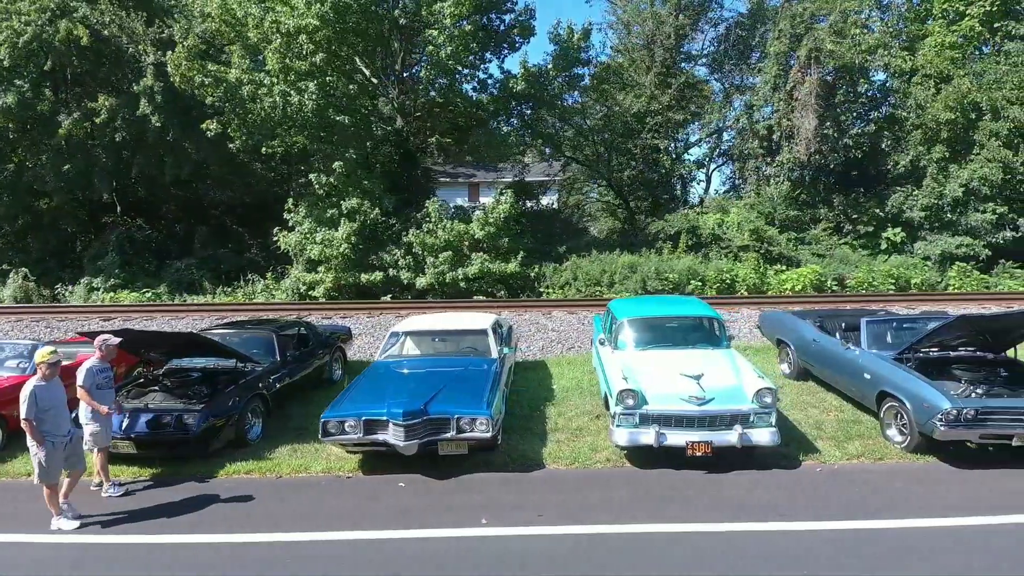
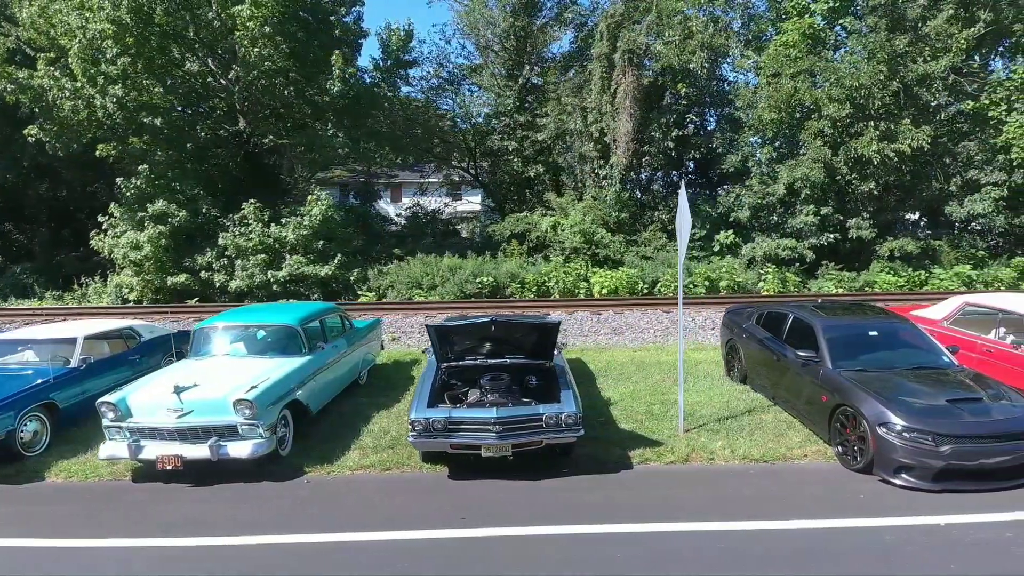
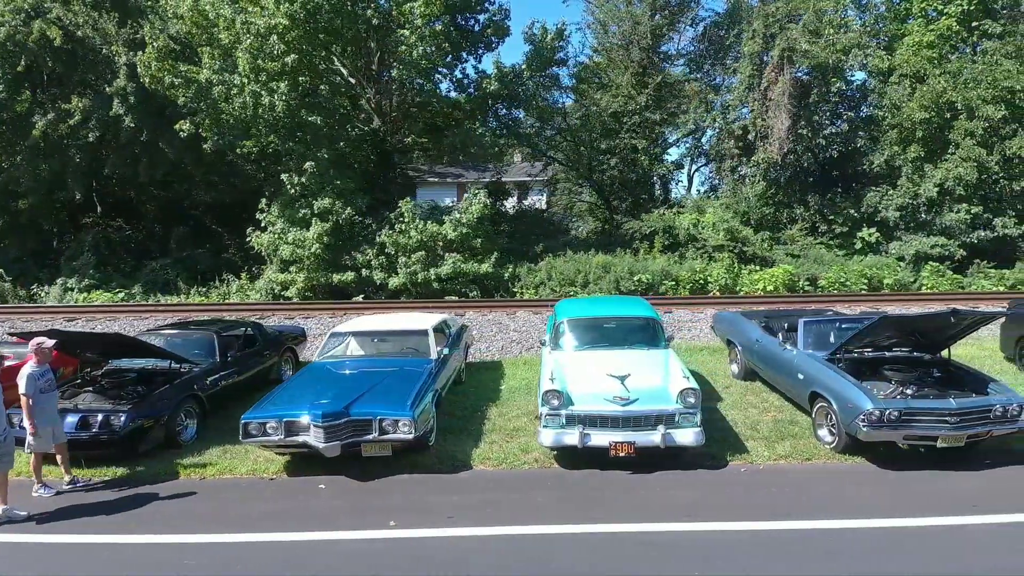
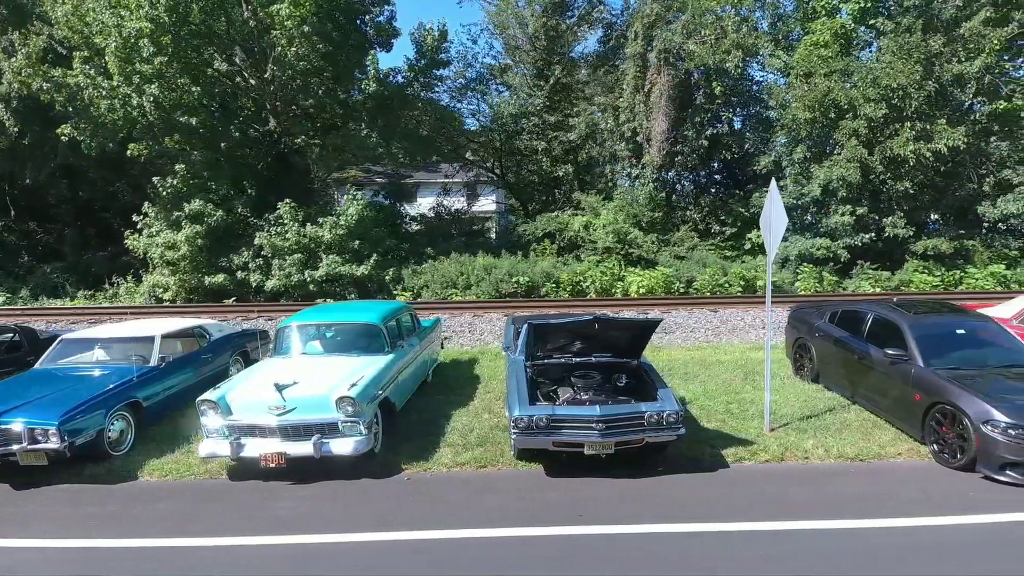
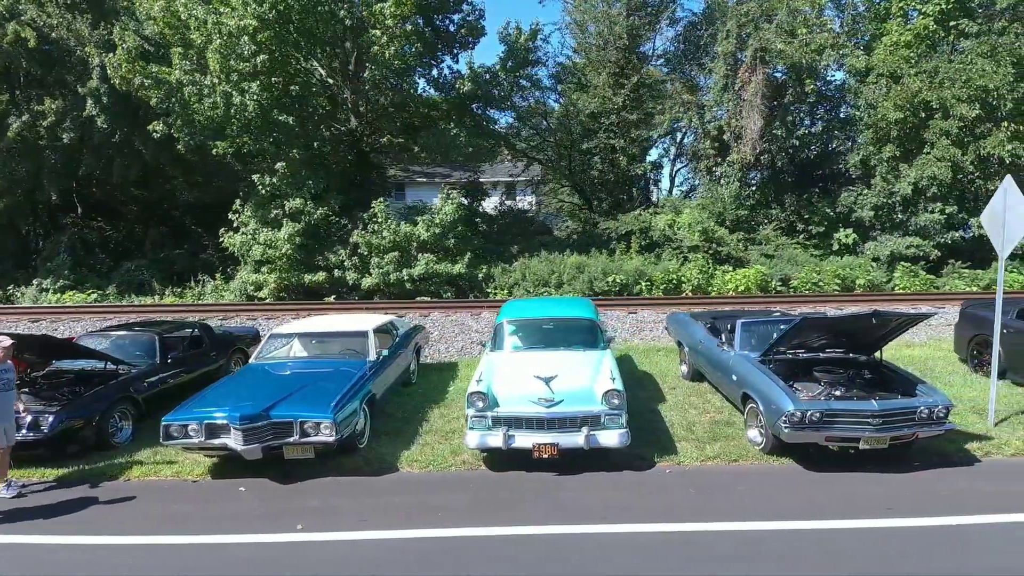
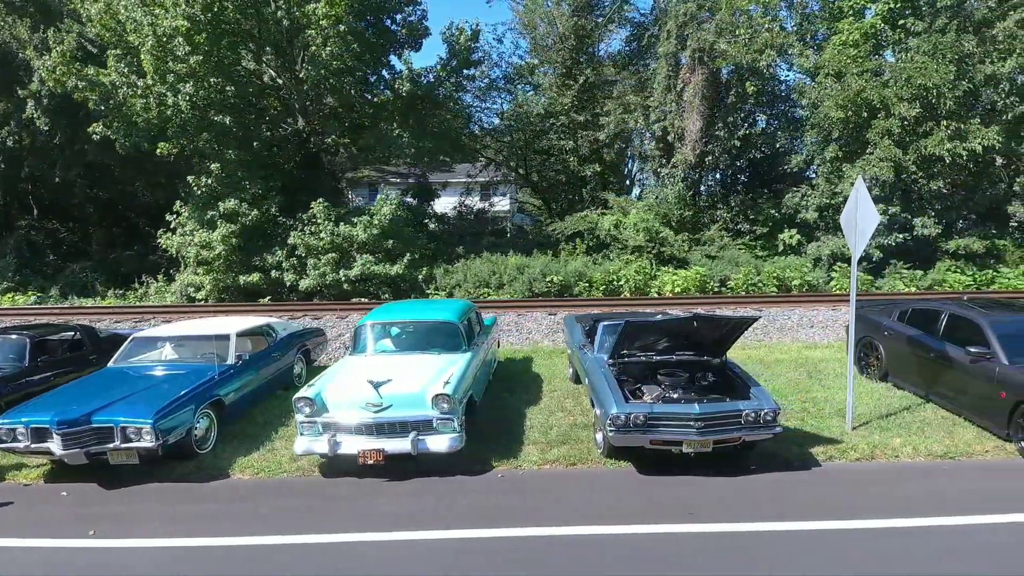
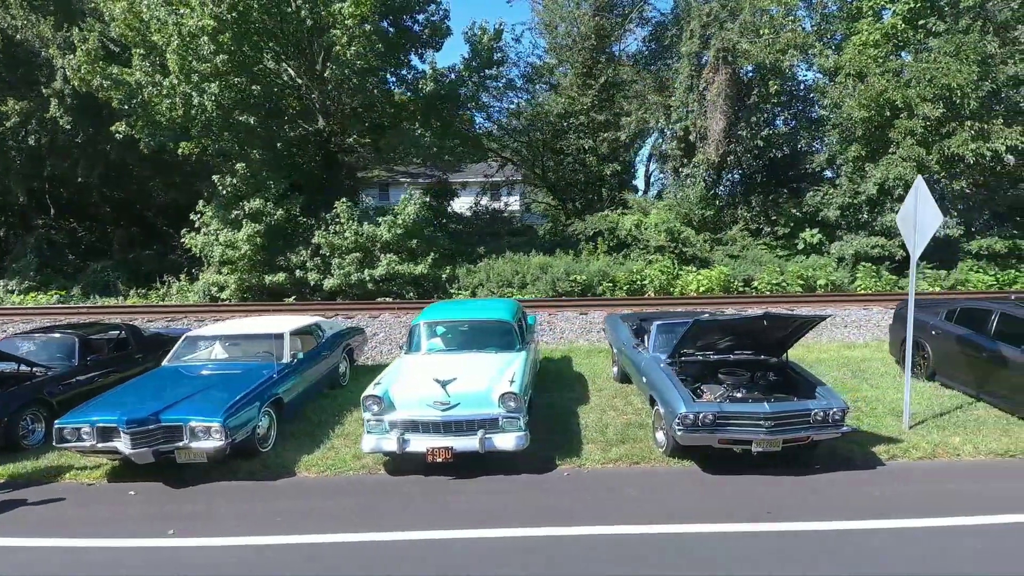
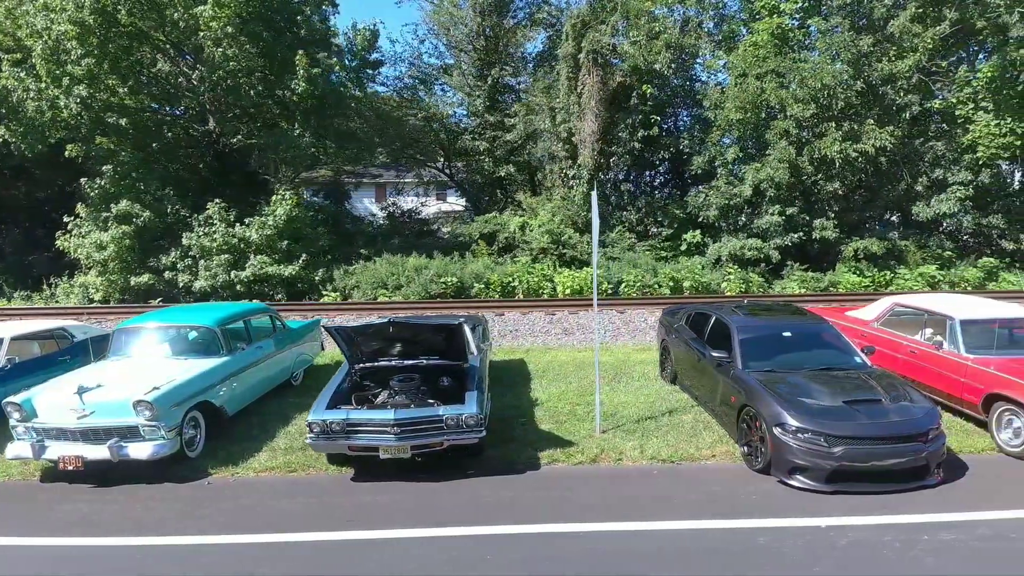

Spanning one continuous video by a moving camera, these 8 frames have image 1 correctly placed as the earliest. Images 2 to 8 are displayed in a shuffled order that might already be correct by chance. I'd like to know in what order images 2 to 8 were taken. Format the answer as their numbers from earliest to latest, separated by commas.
3, 5, 7, 6, 4, 2, 8
